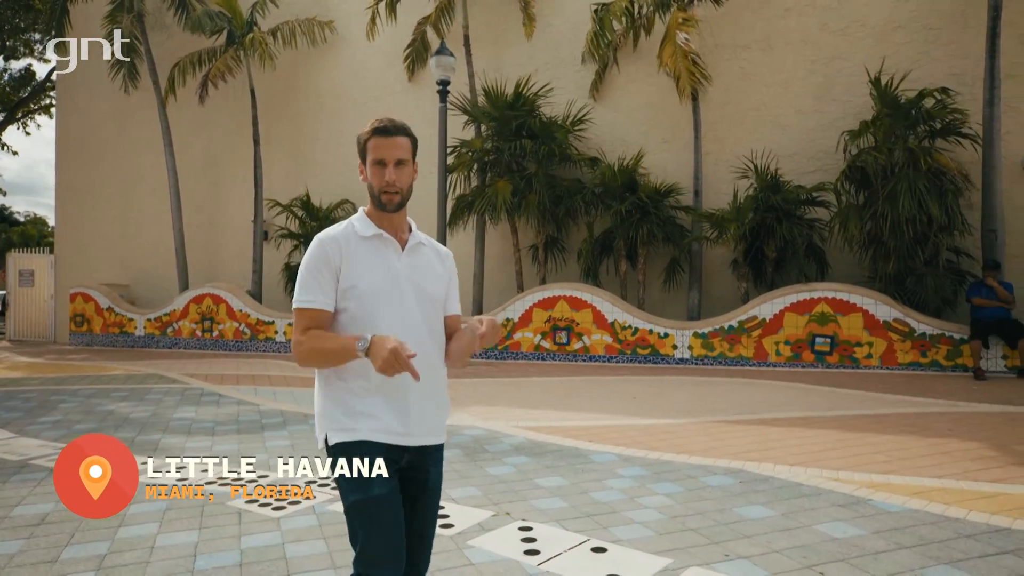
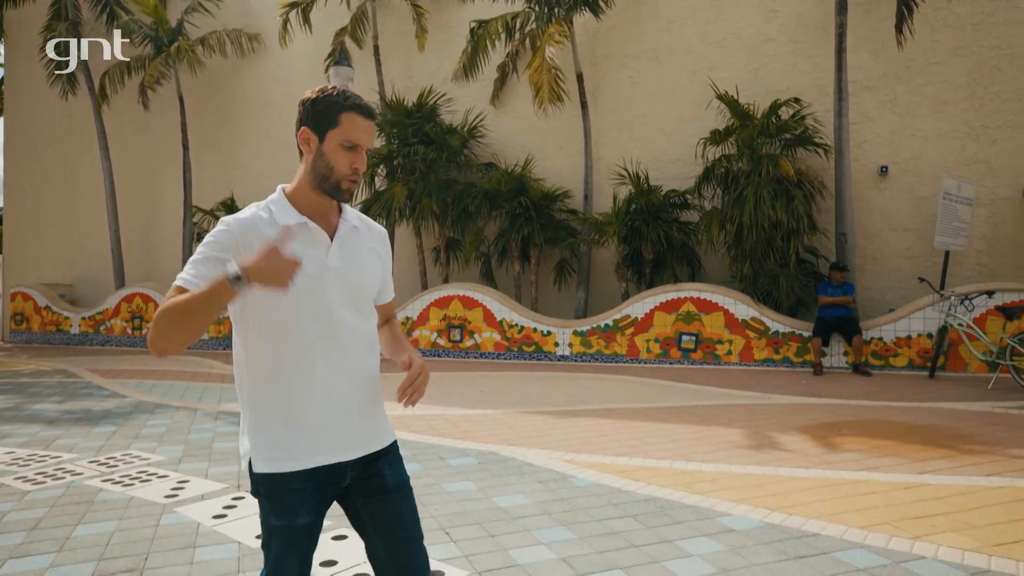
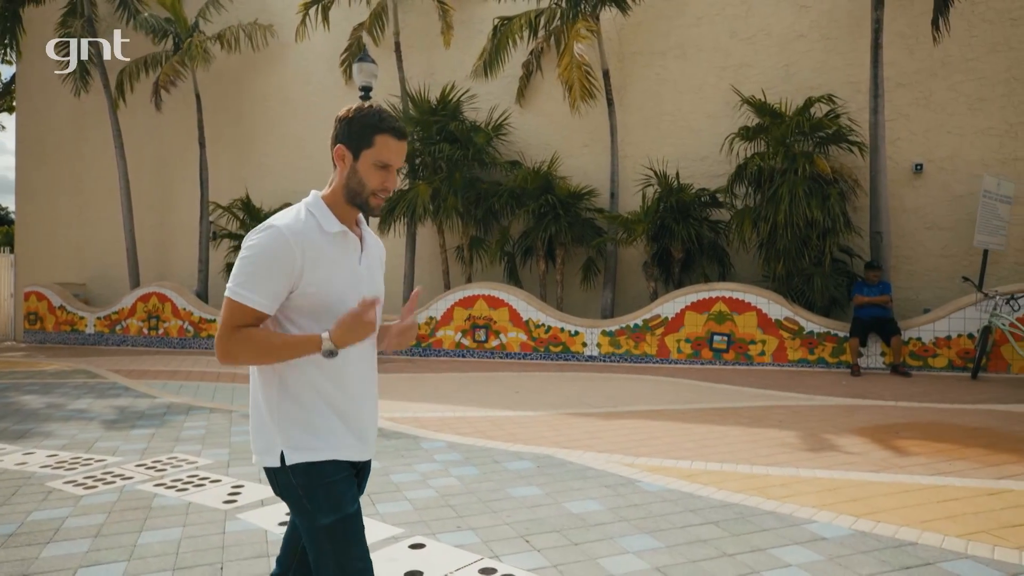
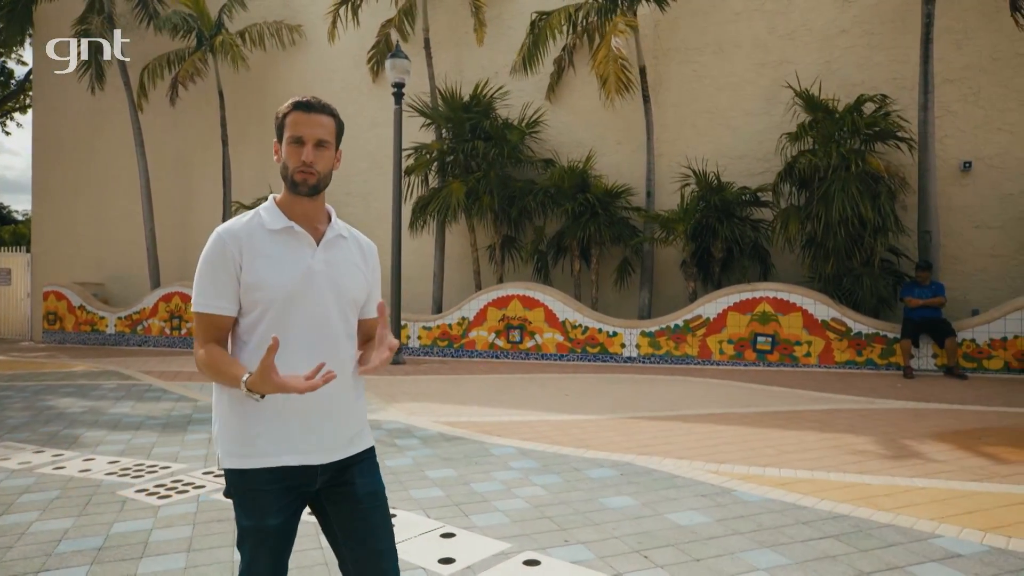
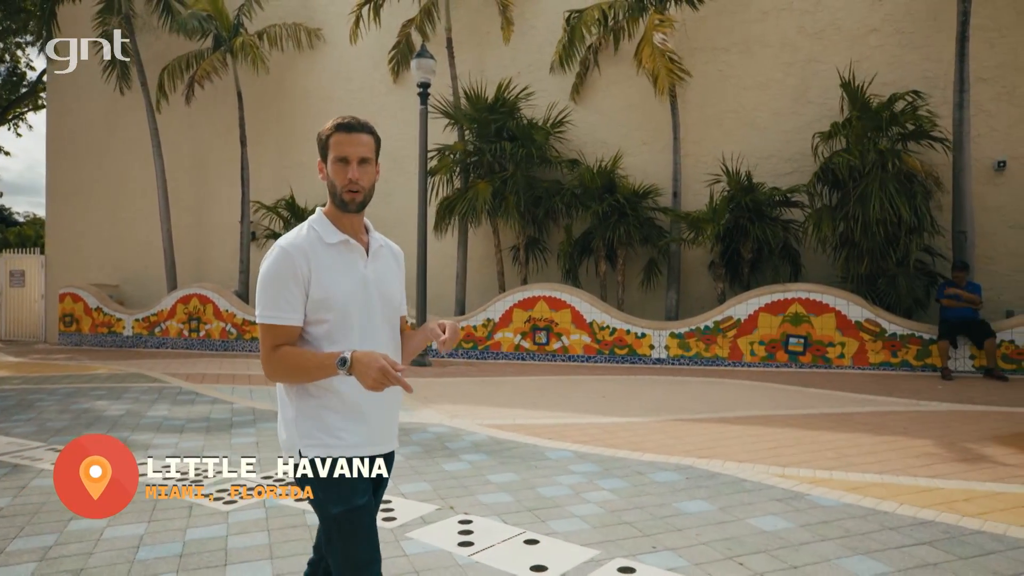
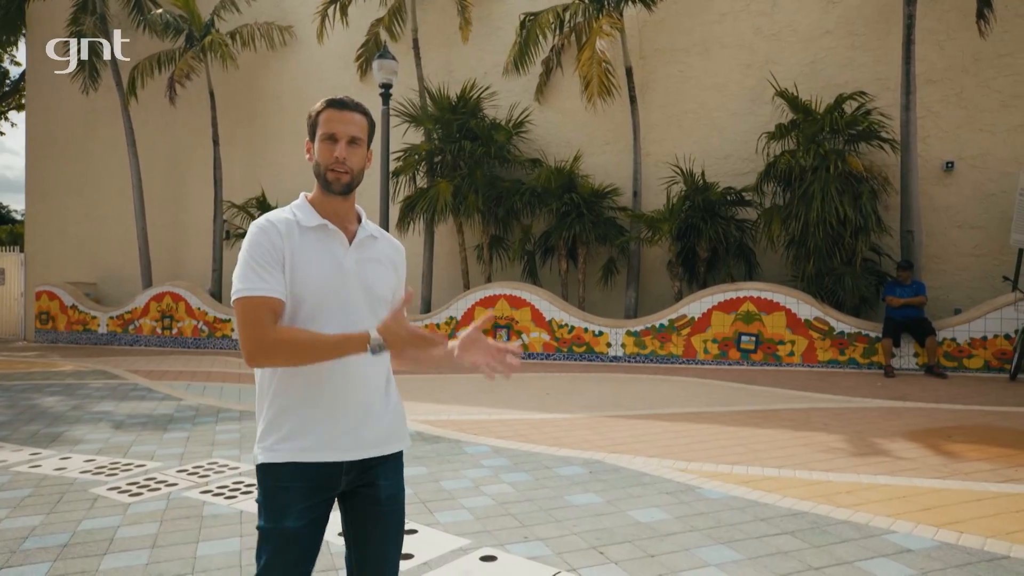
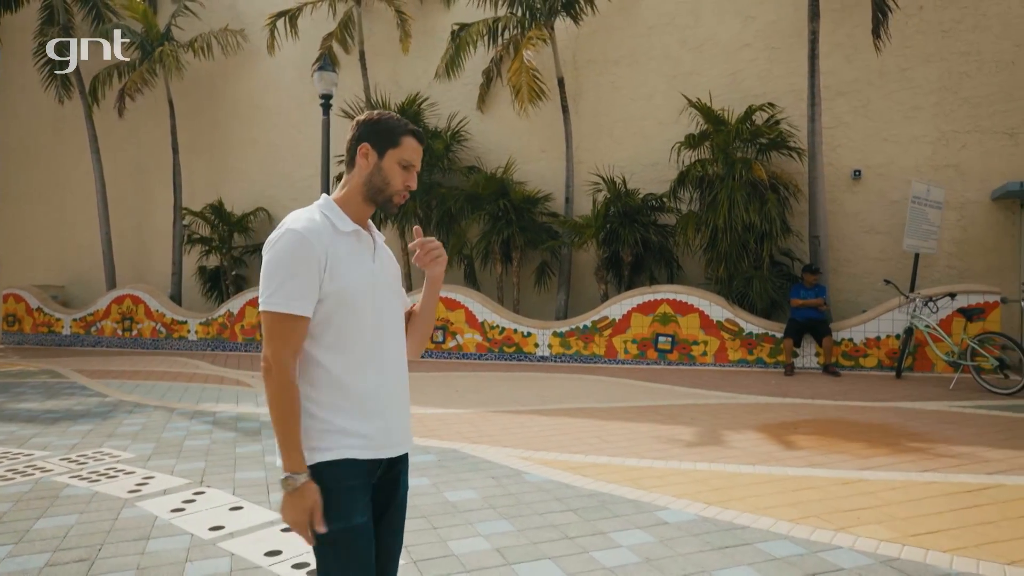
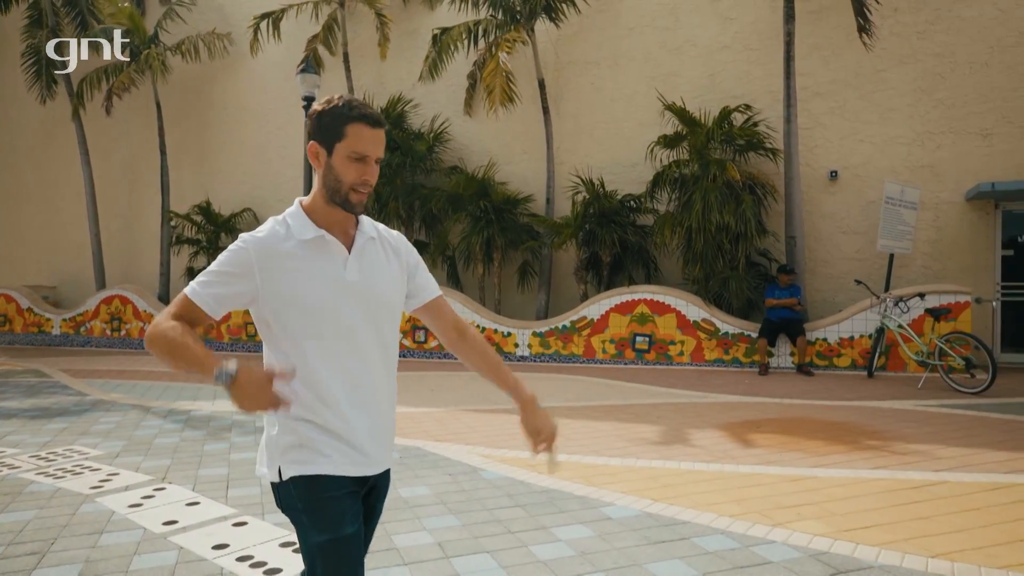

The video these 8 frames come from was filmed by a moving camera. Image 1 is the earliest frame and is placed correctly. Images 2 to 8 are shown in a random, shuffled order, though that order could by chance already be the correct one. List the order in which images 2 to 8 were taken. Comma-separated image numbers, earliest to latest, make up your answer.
5, 4, 6, 3, 2, 7, 8
